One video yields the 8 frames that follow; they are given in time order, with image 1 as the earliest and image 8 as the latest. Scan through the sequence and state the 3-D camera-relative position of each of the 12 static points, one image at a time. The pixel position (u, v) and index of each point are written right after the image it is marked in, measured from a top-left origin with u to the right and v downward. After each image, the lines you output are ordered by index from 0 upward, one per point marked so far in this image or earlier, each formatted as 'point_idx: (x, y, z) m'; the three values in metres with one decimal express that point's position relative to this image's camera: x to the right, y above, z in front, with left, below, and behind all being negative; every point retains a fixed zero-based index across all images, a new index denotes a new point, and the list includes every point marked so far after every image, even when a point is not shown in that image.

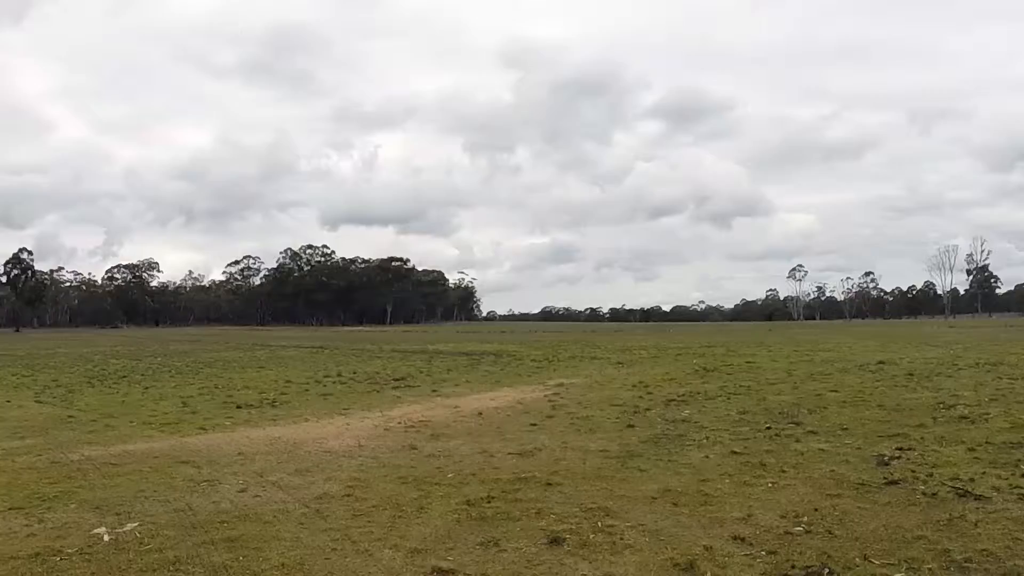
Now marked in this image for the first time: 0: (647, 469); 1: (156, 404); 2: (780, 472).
0: (+2.2, -2.8, +11.9) m
1: (-8.7, -2.9, +17.7) m
2: (+4.6, -3.0, +12.5) m
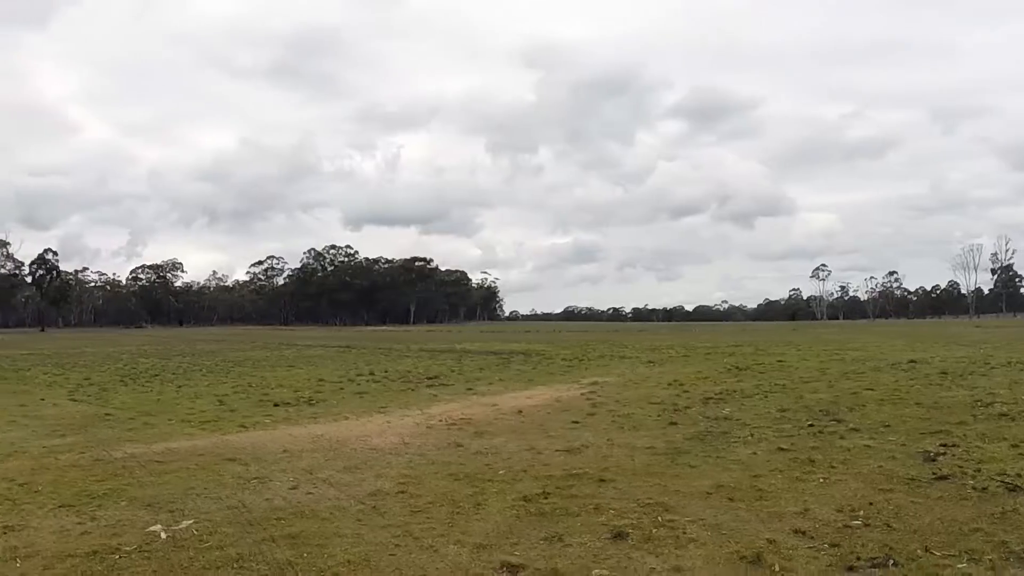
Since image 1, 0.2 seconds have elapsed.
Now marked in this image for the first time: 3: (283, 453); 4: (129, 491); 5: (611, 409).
0: (+3.0, -2.7, +11.7) m
1: (-7.8, -2.8, +17.8) m
2: (+5.3, -2.9, +12.2) m
3: (-3.5, -2.5, +11.1) m
4: (-4.6, -2.5, +8.7) m
5: (+2.2, -2.7, +16.4) m
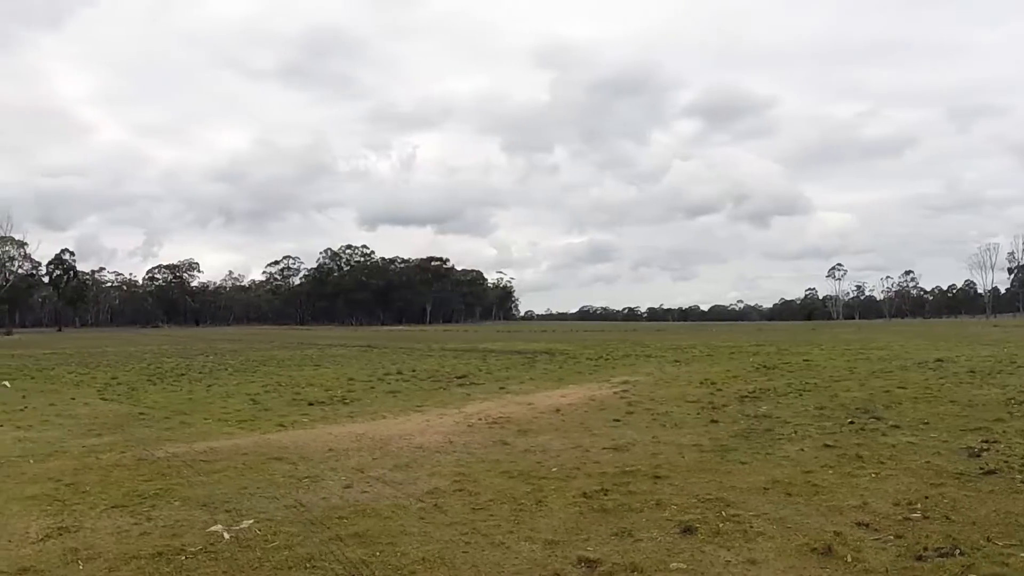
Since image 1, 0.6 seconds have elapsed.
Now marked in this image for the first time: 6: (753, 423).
0: (+3.7, -2.7, +11.4) m
1: (-7.0, -2.8, +17.7) m
2: (+6.1, -2.8, +12.0) m
3: (-2.8, -2.5, +11.0) m
4: (-4.0, -2.4, +8.6) m
5: (+3.0, -2.7, +16.2) m
6: (+4.9, -2.7, +14.8) m
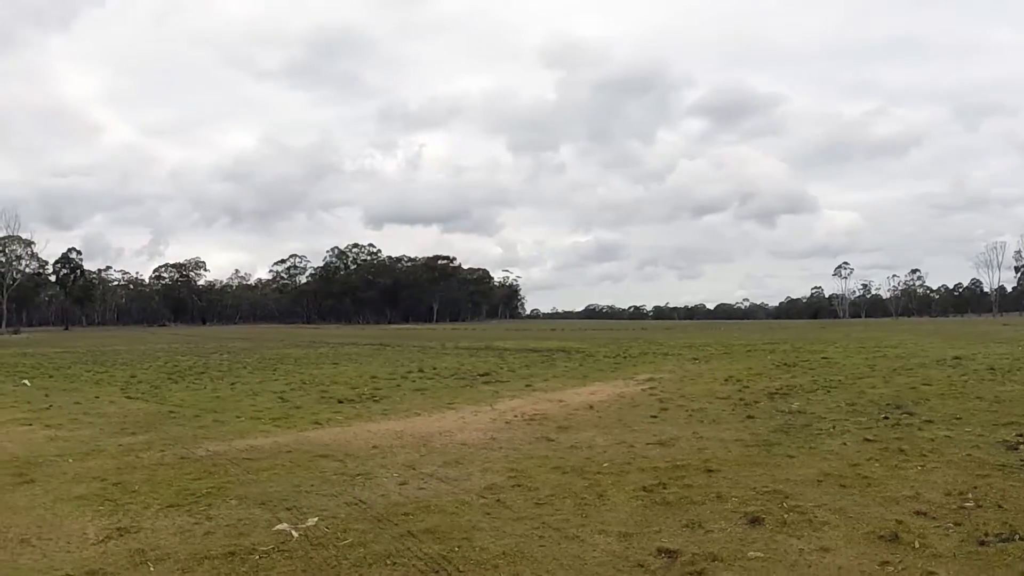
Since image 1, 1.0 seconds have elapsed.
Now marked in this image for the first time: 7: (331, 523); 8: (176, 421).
0: (+4.4, -2.6, +11.3) m
1: (-6.3, -2.7, +17.7) m
2: (+6.7, -2.8, +11.9) m
3: (-2.1, -2.4, +10.9) m
4: (-3.3, -2.4, +8.5) m
5: (+3.7, -2.6, +16.1) m
6: (+5.6, -2.6, +14.7) m
7: (-1.7, -2.3, +7.0) m
8: (-7.0, -2.8, +15.1) m
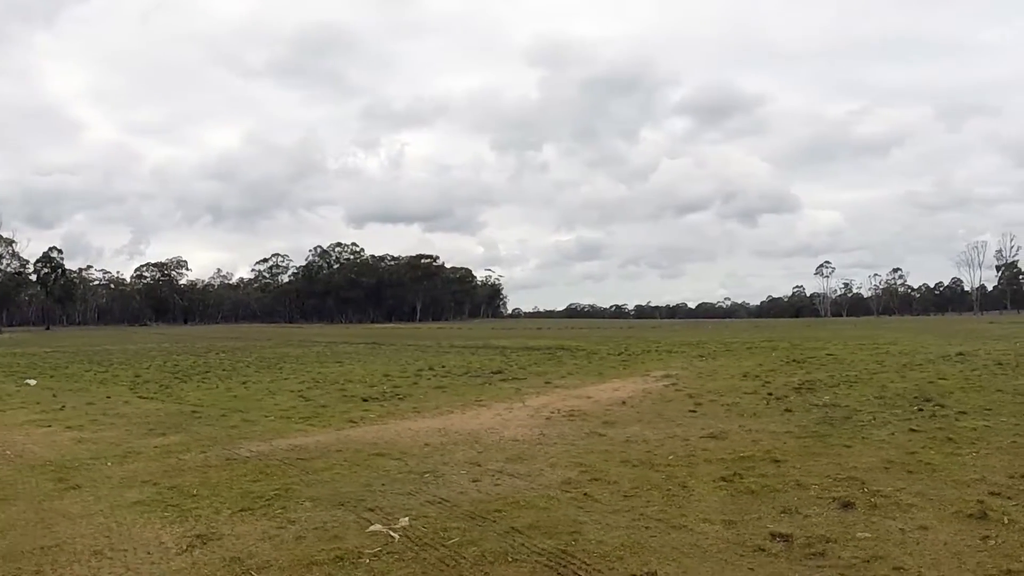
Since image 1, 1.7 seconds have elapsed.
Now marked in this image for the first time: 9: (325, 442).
0: (+5.2, -2.5, +11.3) m
1: (-5.7, -2.6, +17.3) m
2: (+7.5, -2.7, +11.9) m
3: (-1.3, -2.3, +10.7) m
4: (-2.4, -2.3, +8.2) m
5: (+4.4, -2.5, +16.0) m
6: (+6.3, -2.5, +14.7) m
7: (-0.8, -2.2, +6.8) m
8: (-6.3, -2.7, +14.7) m
9: (-2.9, -2.4, +11.3) m
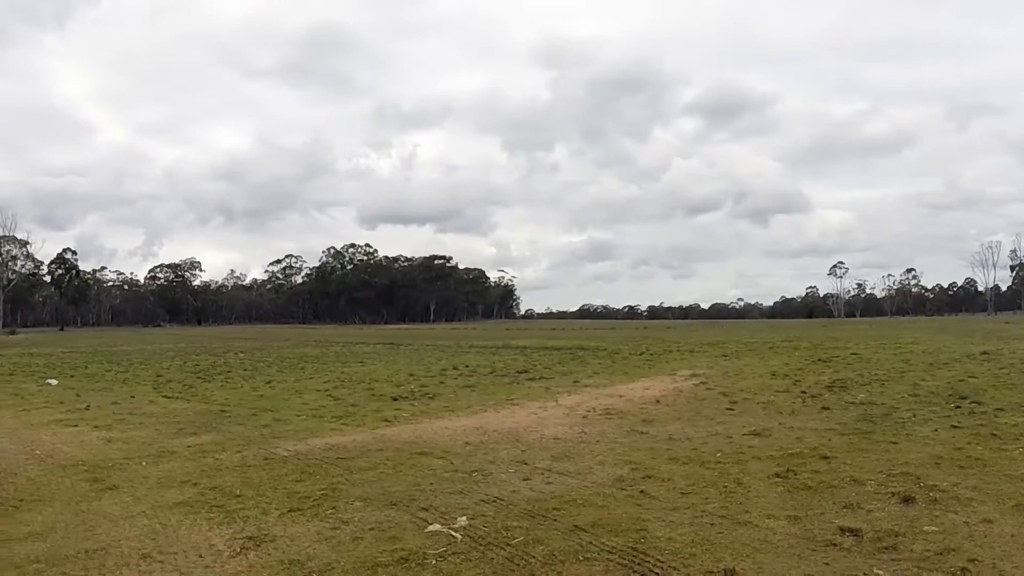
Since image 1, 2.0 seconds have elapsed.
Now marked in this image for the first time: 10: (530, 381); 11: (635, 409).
0: (+5.8, -2.4, +11.0) m
1: (-5.0, -2.6, +17.1) m
2: (+8.1, -2.6, +11.6) m
3: (-0.7, -2.3, +10.5) m
4: (-1.8, -2.2, +8.0) m
5: (+5.1, -2.4, +15.7) m
6: (+6.9, -2.4, +14.3) m
7: (-0.3, -2.1, +6.6) m
8: (-5.6, -2.6, +14.5) m
9: (-2.3, -2.3, +11.1) m
10: (+0.5, -2.5, +19.8) m
11: (+2.4, -2.3, +14.1) m
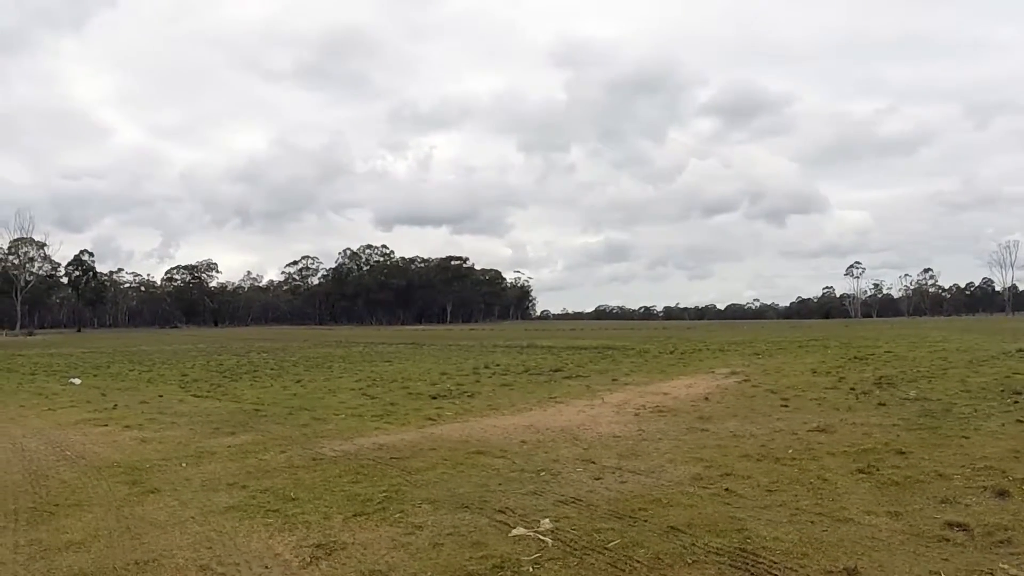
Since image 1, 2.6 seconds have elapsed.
0: (+6.6, -2.3, +10.4) m
1: (-4.1, -2.5, +16.7) m
2: (+9.0, -2.4, +11.0) m
3: (+0.1, -2.1, +10.0) m
4: (-1.1, -2.1, +7.6) m
5: (+5.9, -2.3, +15.2) m
6: (+7.8, -2.3, +13.7) m
7: (+0.5, -2.0, +6.1) m
8: (-4.7, -2.5, +14.2) m
9: (-1.5, -2.2, +10.6) m
10: (+1.4, -2.4, +19.3) m
11: (+3.2, -2.2, +13.6) m
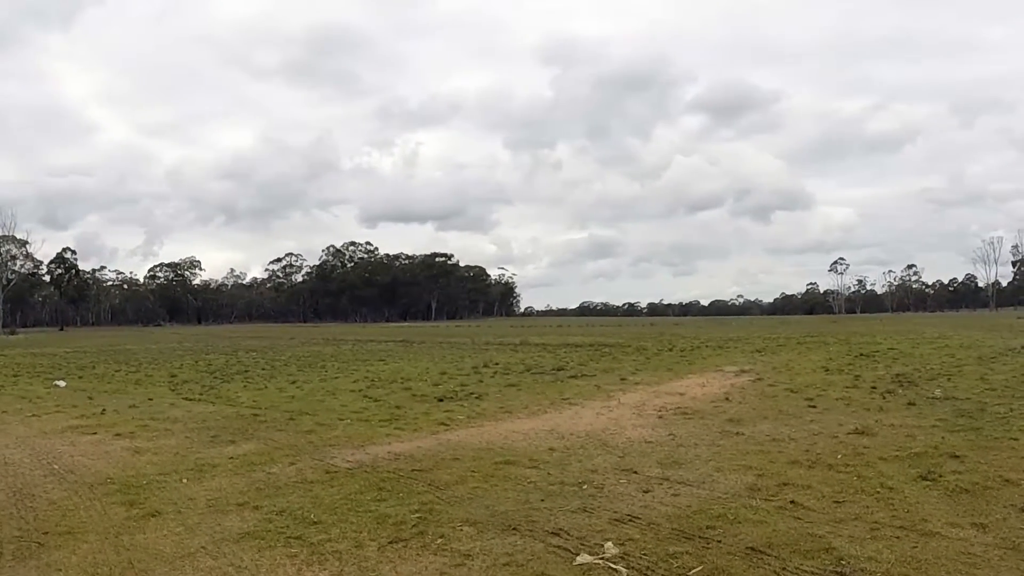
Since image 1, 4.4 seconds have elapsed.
0: (+6.9, -2.2, +9.9) m
1: (-3.9, -2.4, +16.0) m
2: (+9.3, -2.4, +10.5) m
3: (+0.5, -2.1, +9.3) m
4: (-0.7, -2.0, +6.9) m
5: (+6.2, -2.2, +14.6) m
6: (+8.1, -2.2, +13.2) m
7: (+0.9, -1.9, +5.4) m
8: (-4.5, -2.5, +13.3) m
9: (-1.2, -2.2, +9.9) m
10: (+1.6, -2.3, +18.7) m
11: (+3.5, -2.1, +13.0) m
